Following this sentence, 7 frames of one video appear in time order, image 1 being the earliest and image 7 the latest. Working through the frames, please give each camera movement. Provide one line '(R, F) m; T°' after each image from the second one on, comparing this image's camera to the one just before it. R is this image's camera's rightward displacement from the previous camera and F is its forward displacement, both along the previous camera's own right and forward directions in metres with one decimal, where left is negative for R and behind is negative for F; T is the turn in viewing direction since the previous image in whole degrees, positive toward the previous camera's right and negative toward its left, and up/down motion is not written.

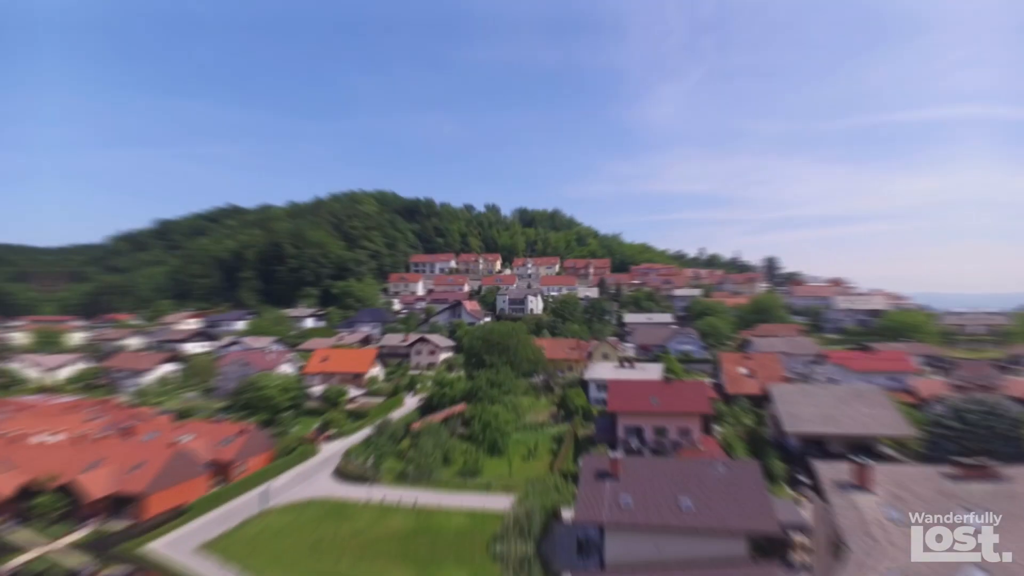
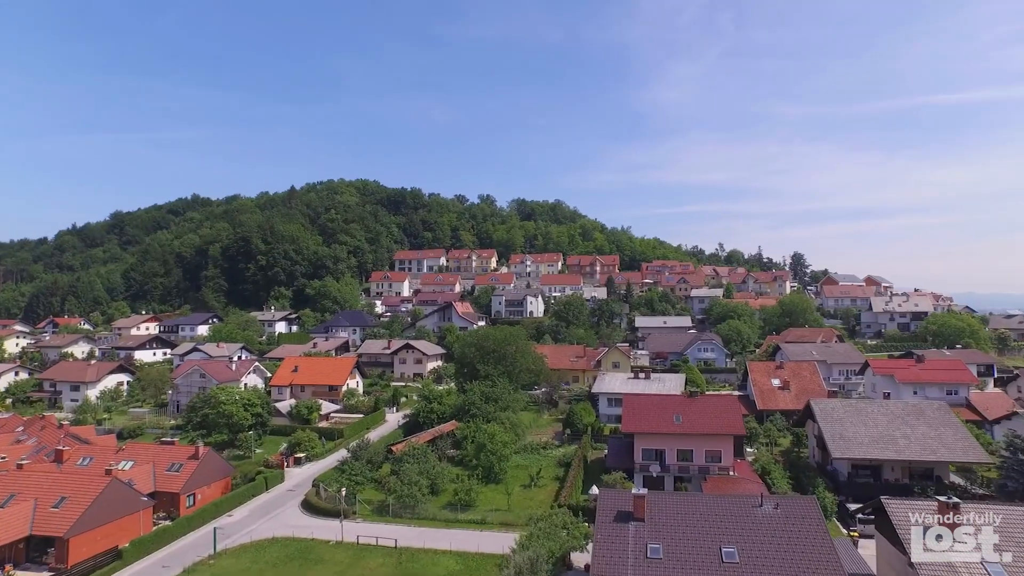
(-0.4, +1.8) m; +2°
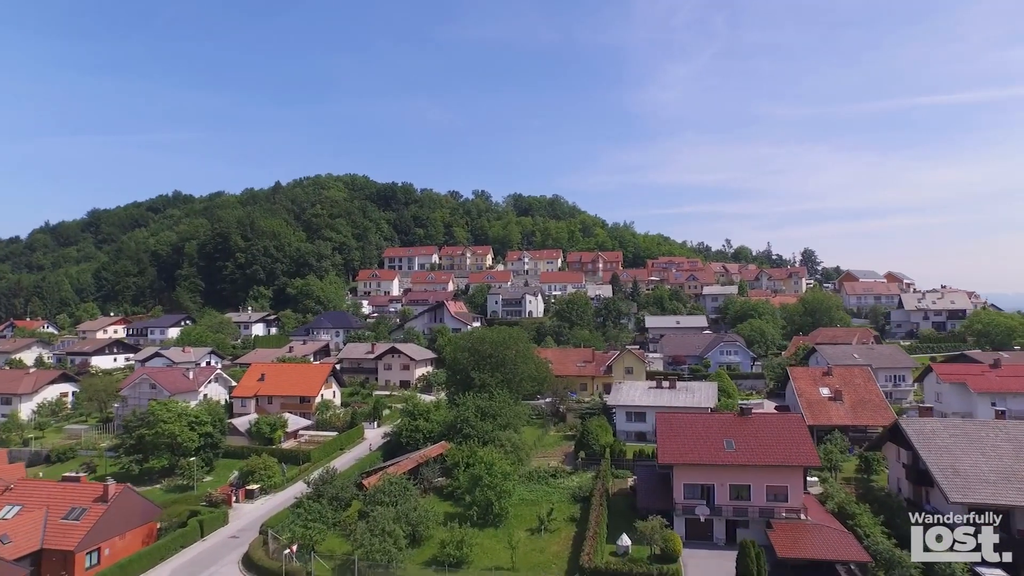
(-0.1, +2.5) m; 0°
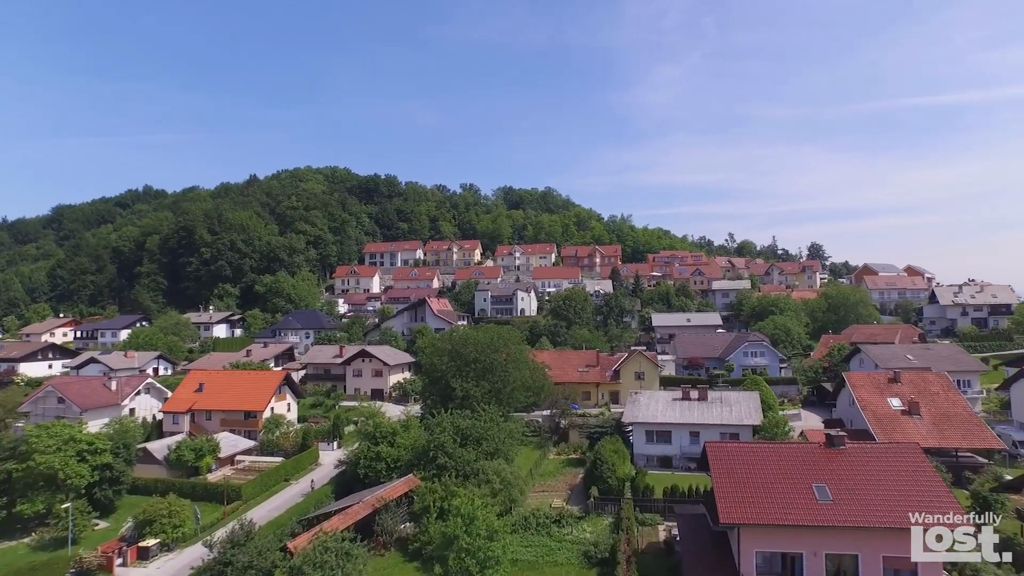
(0.0, +2.8) m; +1°
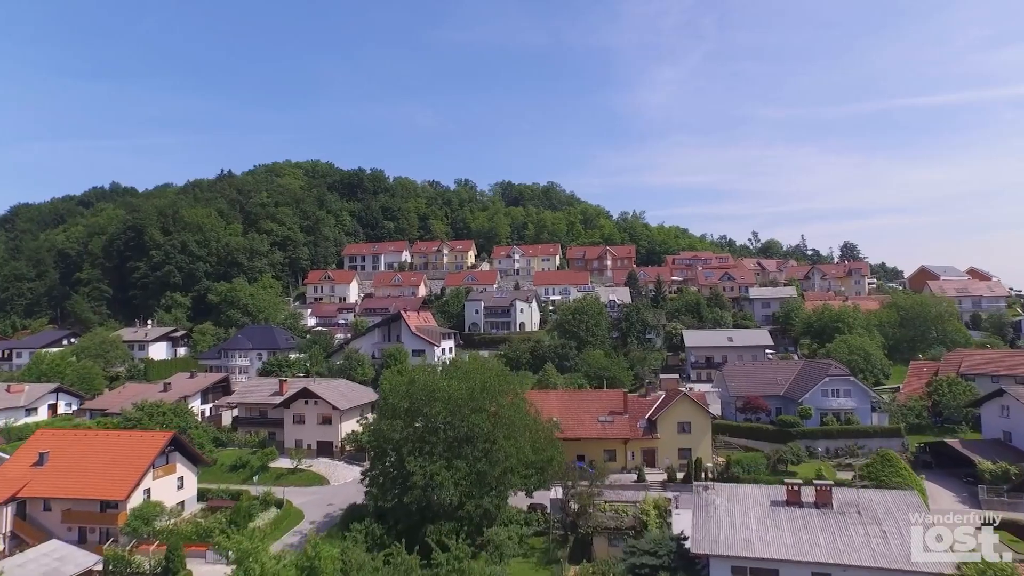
(+0.1, +4.5) m; 0°
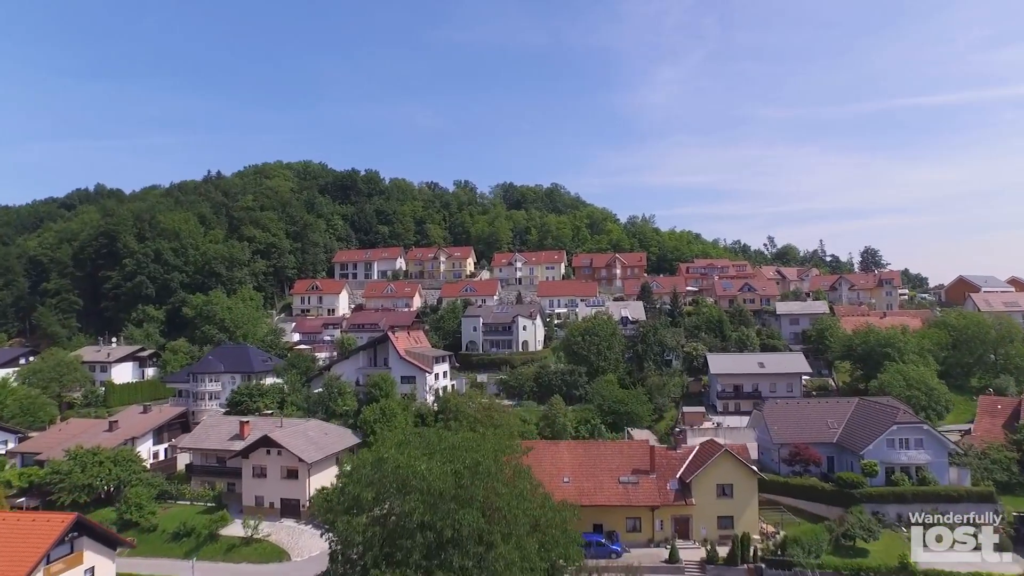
(0.0, +2.1) m; 0°
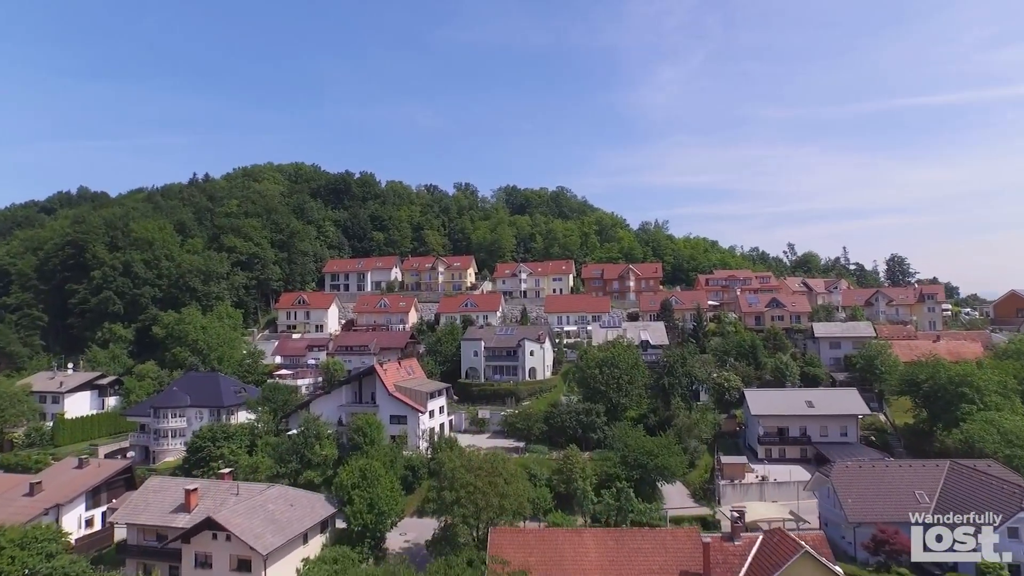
(-0.1, +2.3) m; 0°
